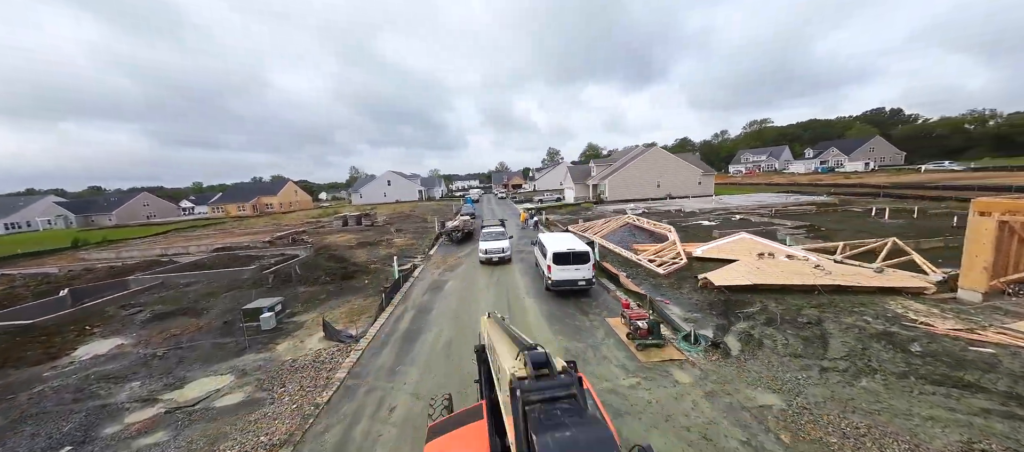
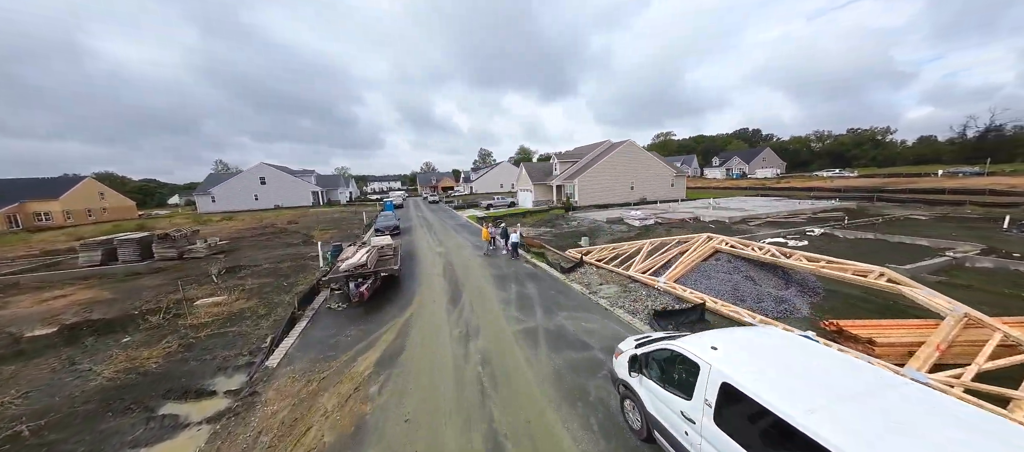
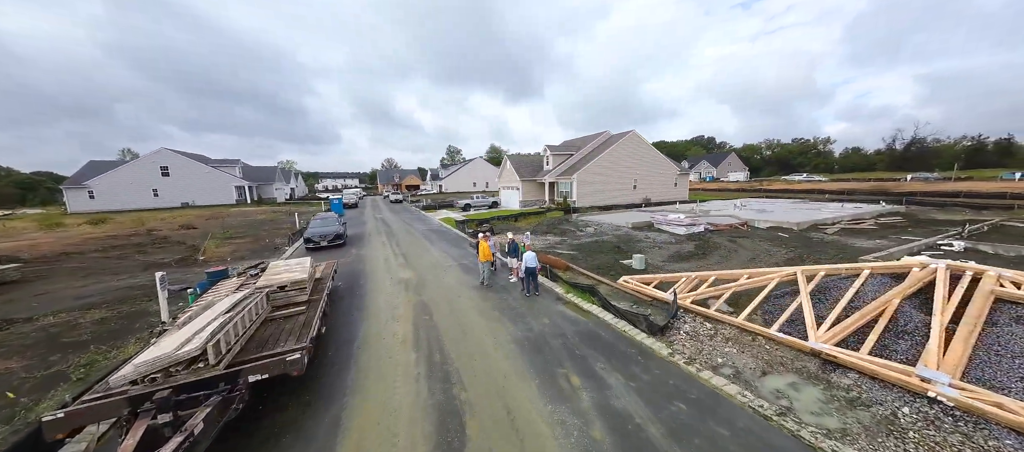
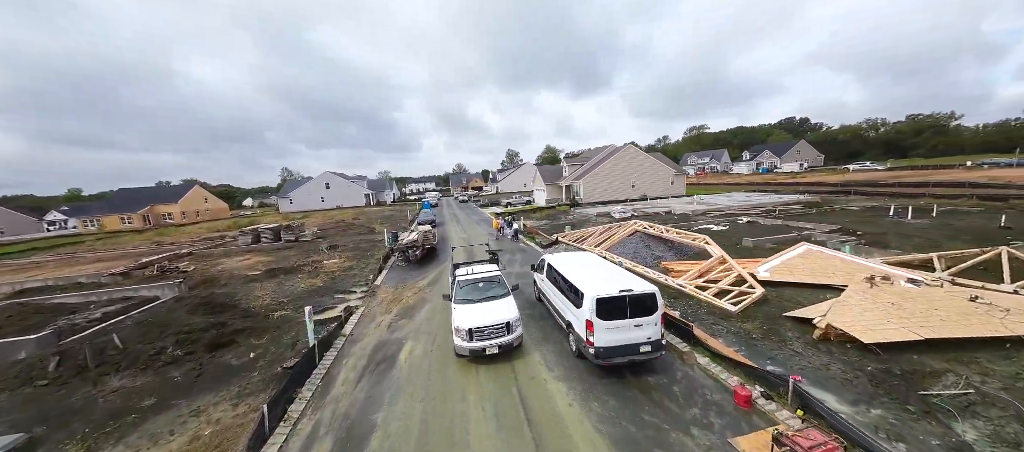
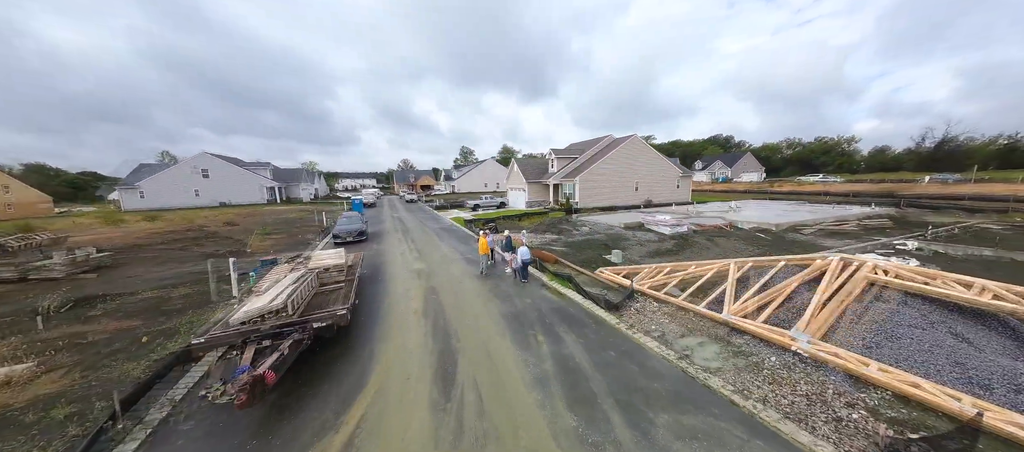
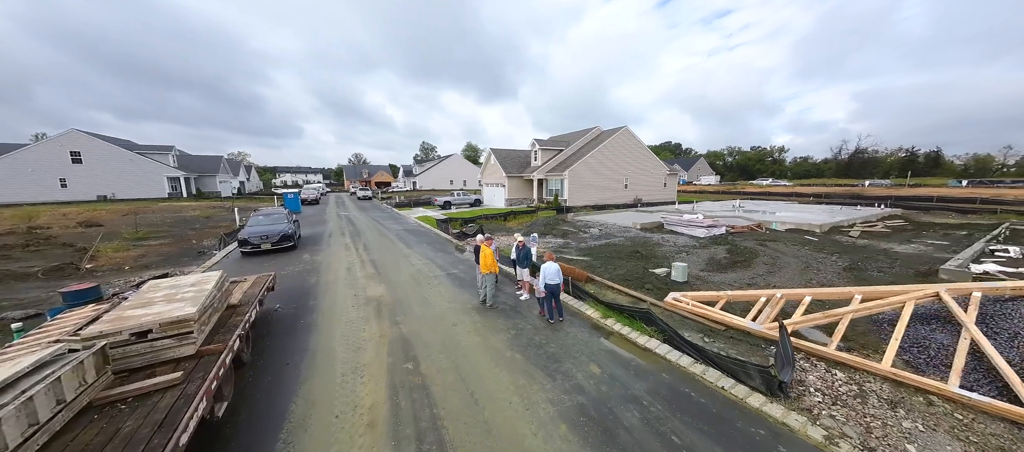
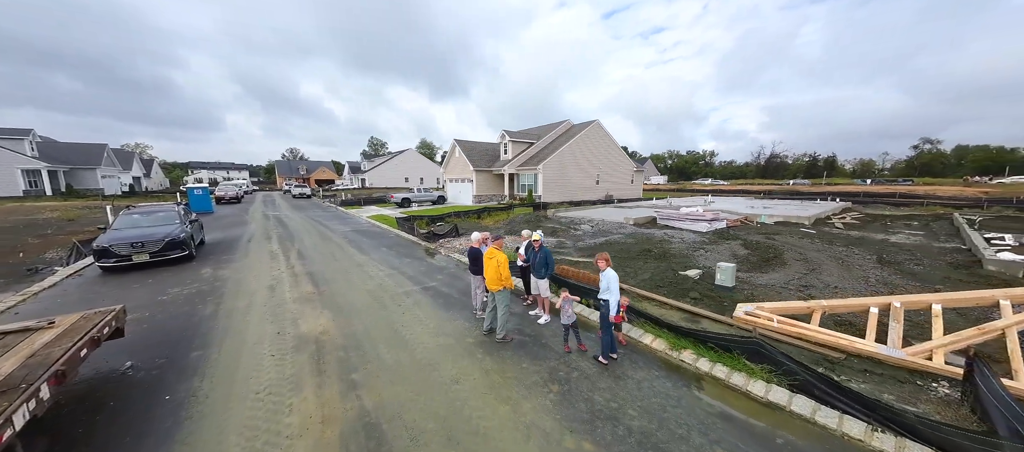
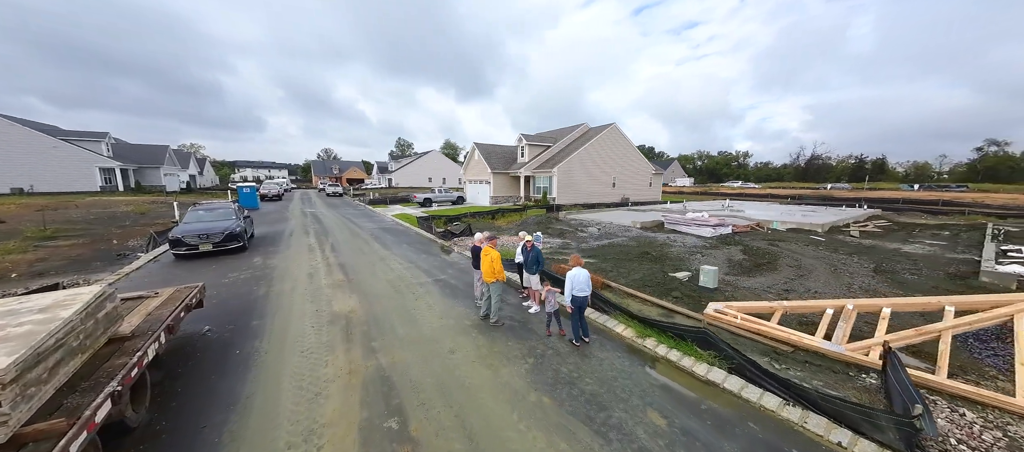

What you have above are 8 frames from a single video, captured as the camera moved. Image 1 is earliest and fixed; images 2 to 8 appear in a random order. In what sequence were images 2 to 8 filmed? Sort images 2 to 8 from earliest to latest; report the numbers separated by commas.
4, 2, 5, 3, 6, 8, 7
